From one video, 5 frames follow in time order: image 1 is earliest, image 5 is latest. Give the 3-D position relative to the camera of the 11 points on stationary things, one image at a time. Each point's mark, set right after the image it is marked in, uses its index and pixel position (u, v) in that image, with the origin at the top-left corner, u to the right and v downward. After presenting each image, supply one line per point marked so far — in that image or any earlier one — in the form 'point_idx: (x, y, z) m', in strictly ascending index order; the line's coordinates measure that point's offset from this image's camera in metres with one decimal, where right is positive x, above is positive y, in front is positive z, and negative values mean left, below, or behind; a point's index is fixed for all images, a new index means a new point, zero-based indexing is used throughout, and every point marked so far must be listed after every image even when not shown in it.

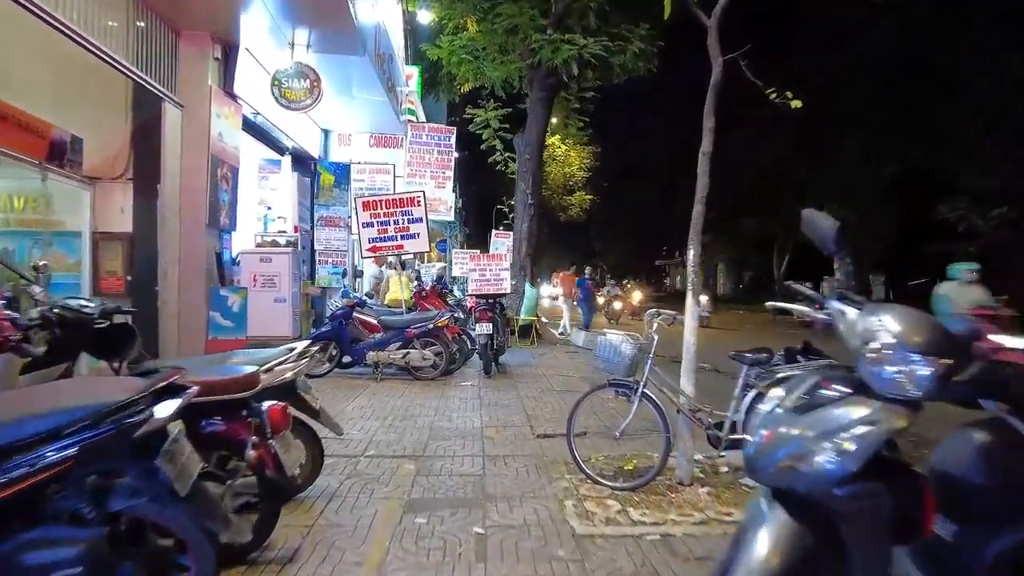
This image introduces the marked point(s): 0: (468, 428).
0: (-0.5, -1.5, +7.1) m
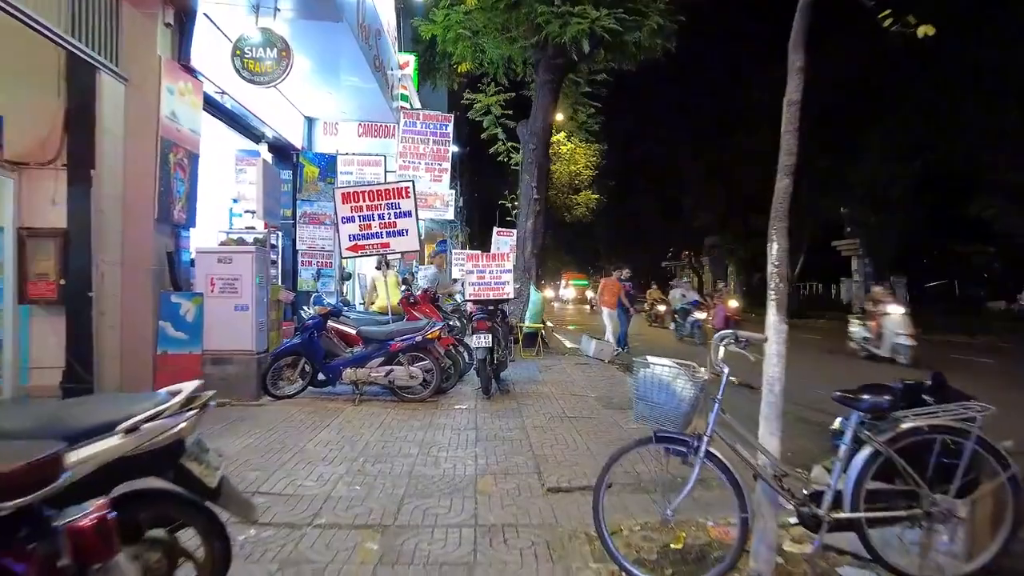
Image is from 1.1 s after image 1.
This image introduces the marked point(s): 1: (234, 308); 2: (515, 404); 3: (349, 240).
0: (-0.4, -1.5, +5.5) m
1: (-3.7, -0.3, +9.0) m
2: (0.0, -1.5, +8.9) m
3: (-2.5, +0.7, +10.3) m
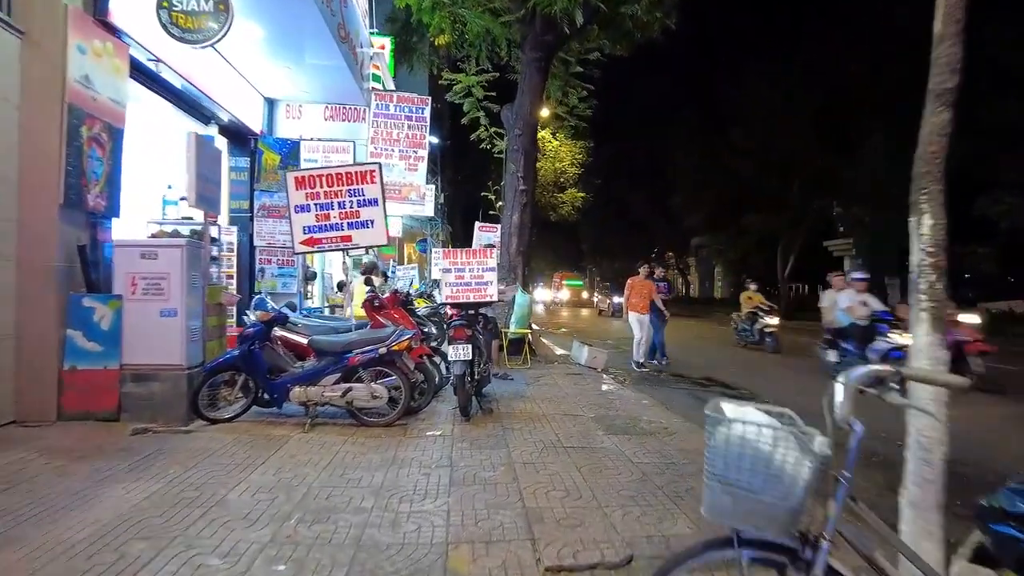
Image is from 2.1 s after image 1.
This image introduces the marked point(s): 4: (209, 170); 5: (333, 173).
0: (-0.5, -1.5, +4.0) m
1: (-3.9, -0.3, +7.5) m
2: (-0.1, -1.5, +7.4) m
3: (-2.7, +0.7, +8.7) m
4: (-3.6, +1.4, +8.1) m
5: (-2.3, +1.5, +8.7) m
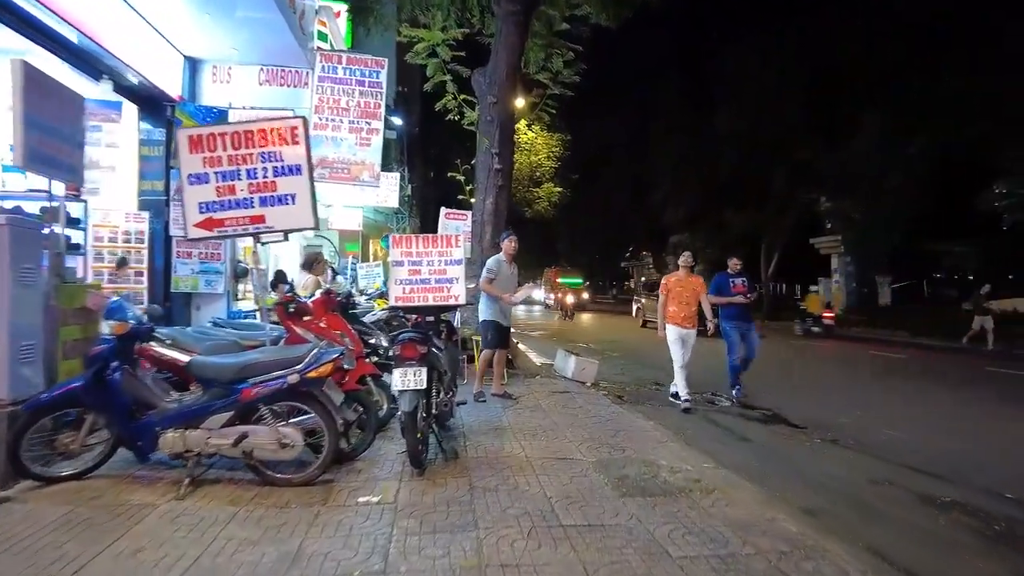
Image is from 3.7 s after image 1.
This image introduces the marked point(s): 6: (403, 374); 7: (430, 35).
0: (-0.6, -1.5, +1.8) m
1: (-4.1, -0.3, +5.1) m
2: (-0.4, -1.5, +5.2) m
3: (-2.9, +0.7, +6.4) m
4: (-3.9, +1.4, +5.7) m
5: (-2.6, +1.5, +6.4) m
6: (-0.9, -0.7, +5.3) m
7: (-1.4, +4.2, +11.2) m
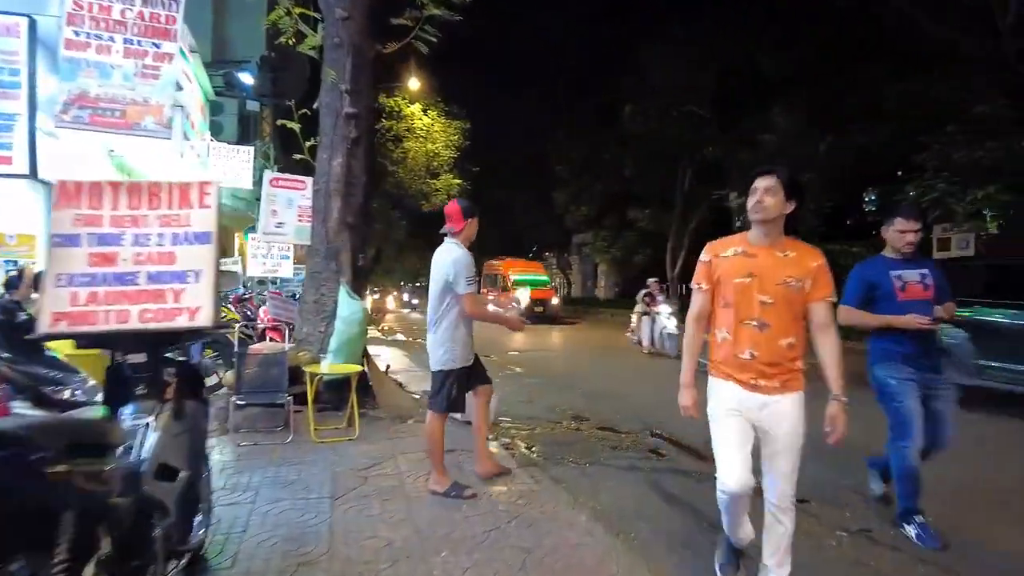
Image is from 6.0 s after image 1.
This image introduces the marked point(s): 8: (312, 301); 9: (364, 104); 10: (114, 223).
0: (-0.9, -1.6, -1.6) m
1: (-4.8, -0.3, +1.2) m
2: (-1.1, -1.5, +1.7) m
3: (-3.8, +0.7, +2.6) m
4: (-4.7, +1.4, +1.8) m
5: (-3.5, +1.5, +2.7) m
6: (-1.6, -0.7, +1.8) m
7: (-2.9, +4.2, +7.6) m
8: (-2.2, -0.1, +7.5) m
9: (-1.7, +2.1, +7.6) m
10: (-1.9, +0.3, +3.3) m
